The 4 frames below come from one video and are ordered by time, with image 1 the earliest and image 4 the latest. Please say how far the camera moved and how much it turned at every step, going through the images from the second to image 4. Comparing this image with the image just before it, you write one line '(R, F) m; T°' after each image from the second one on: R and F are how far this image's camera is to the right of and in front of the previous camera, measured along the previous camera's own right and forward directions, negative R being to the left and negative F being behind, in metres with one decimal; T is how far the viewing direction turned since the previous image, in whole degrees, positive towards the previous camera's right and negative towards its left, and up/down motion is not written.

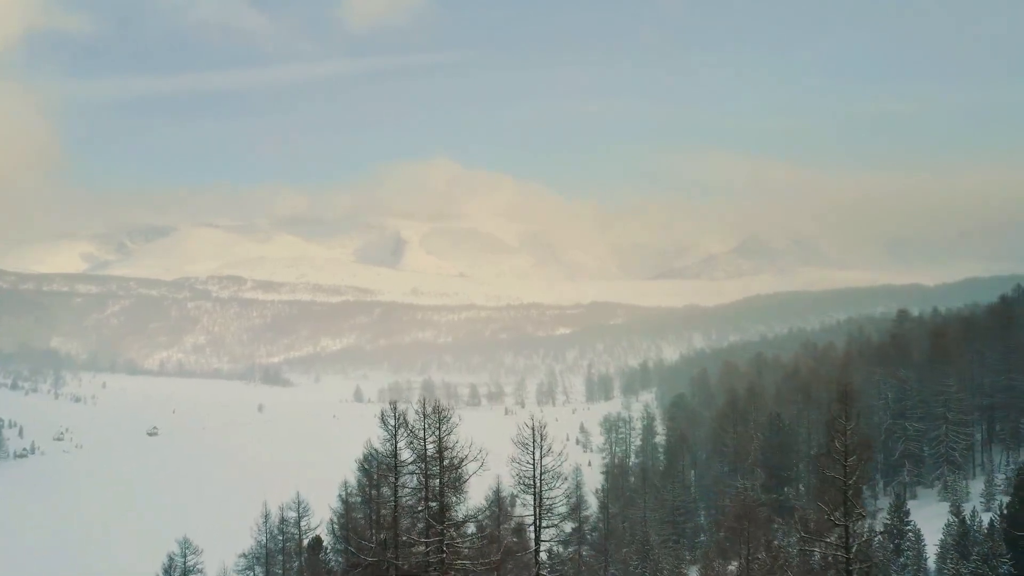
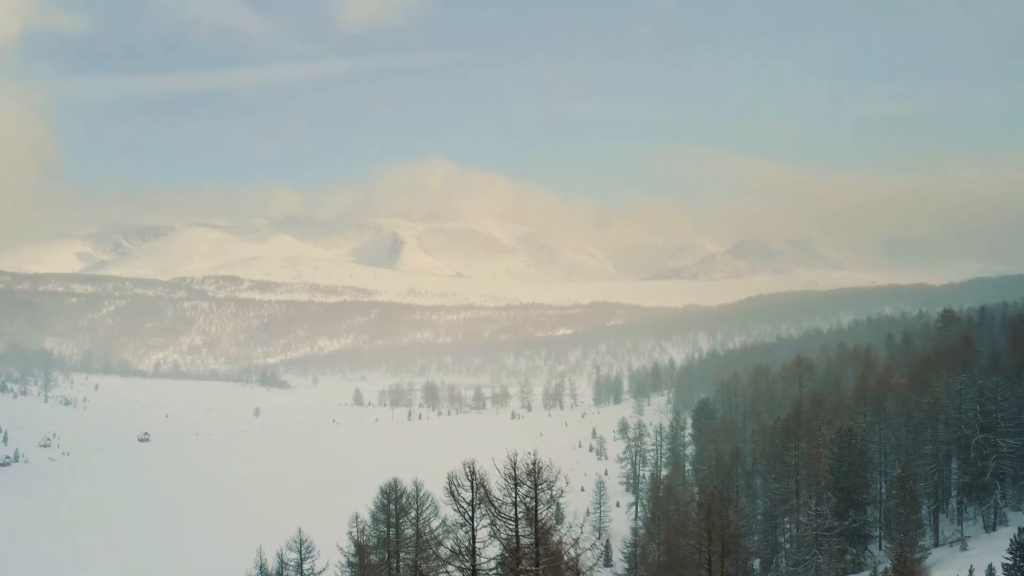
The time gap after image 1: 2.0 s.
(-1.3, +3.6) m; 0°
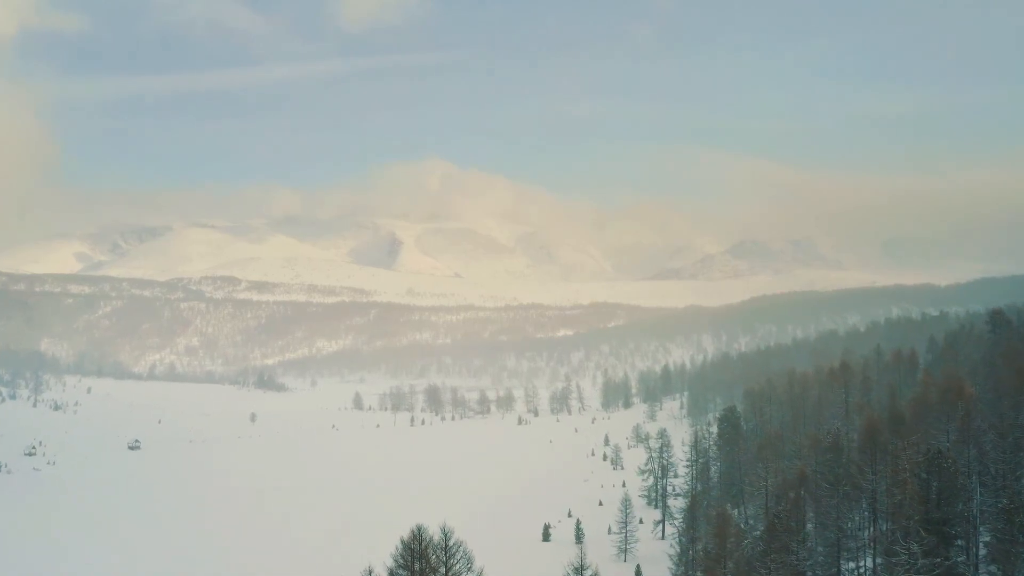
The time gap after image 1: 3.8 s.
(-1.1, +3.5) m; 0°
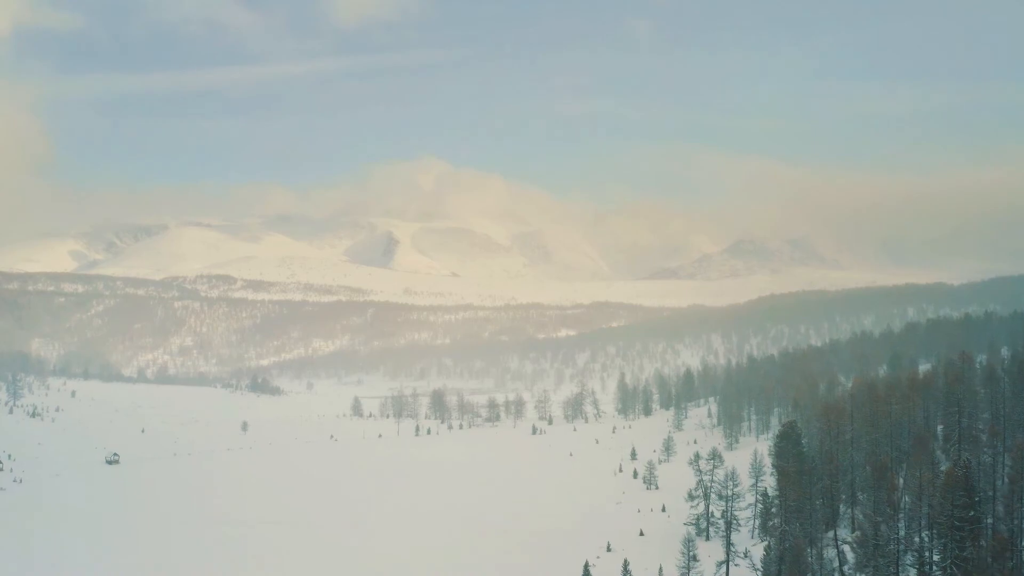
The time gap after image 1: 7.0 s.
(-2.1, +6.8) m; 0°
